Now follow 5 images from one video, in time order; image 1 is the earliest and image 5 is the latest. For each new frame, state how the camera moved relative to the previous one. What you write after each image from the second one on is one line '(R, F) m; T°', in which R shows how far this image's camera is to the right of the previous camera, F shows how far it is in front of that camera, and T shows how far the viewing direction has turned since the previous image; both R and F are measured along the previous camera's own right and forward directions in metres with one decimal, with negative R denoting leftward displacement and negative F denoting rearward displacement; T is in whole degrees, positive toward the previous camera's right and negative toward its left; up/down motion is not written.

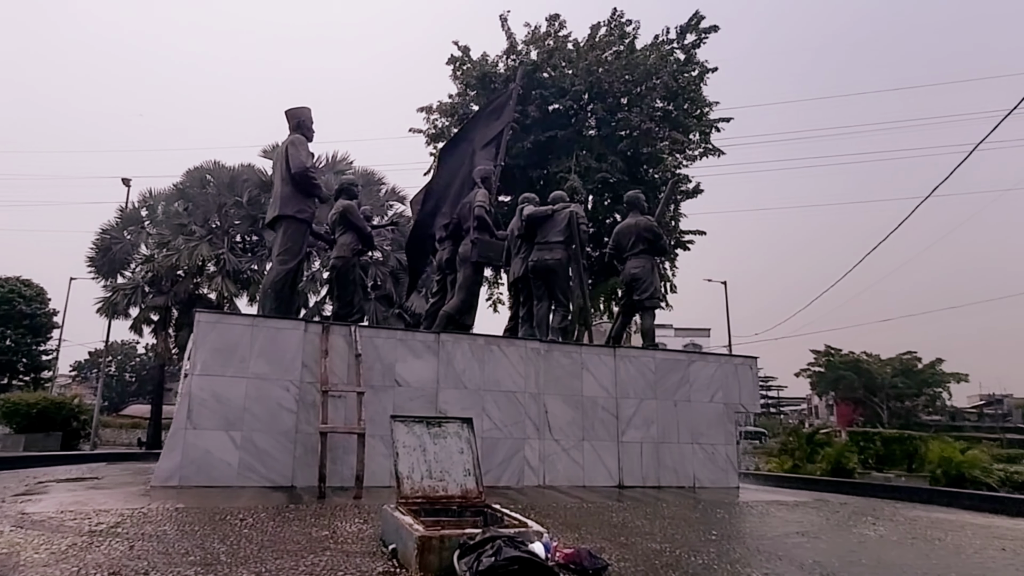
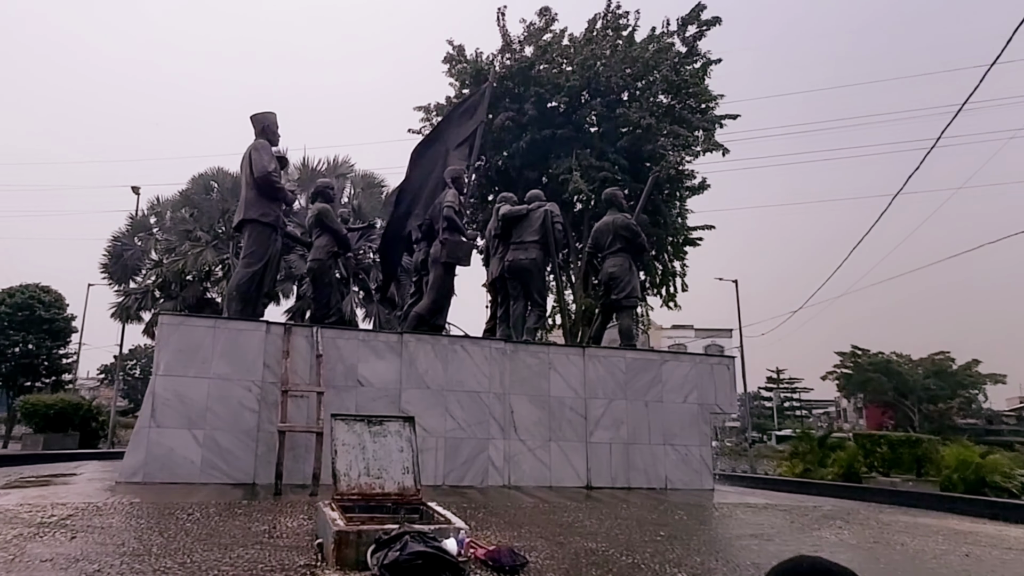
(+0.6, 0.0) m; -2°
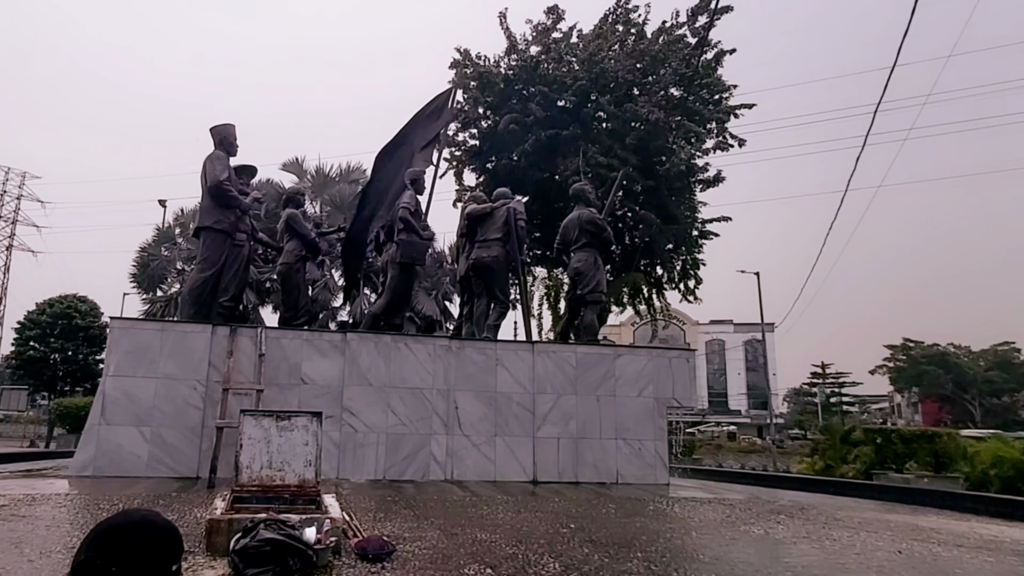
(+1.1, -0.1) m; -3°
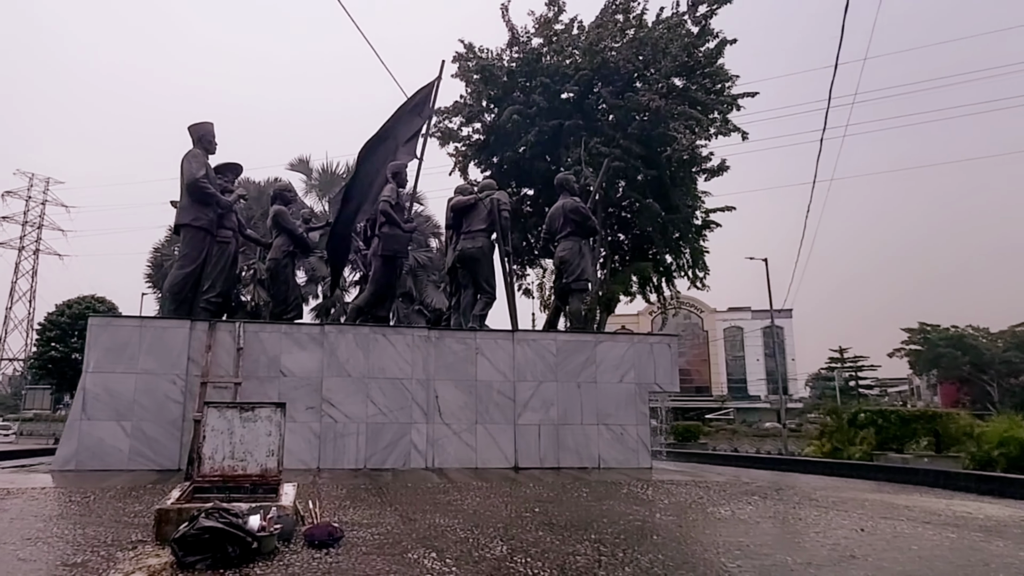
(+0.5, 0.0) m; -2°
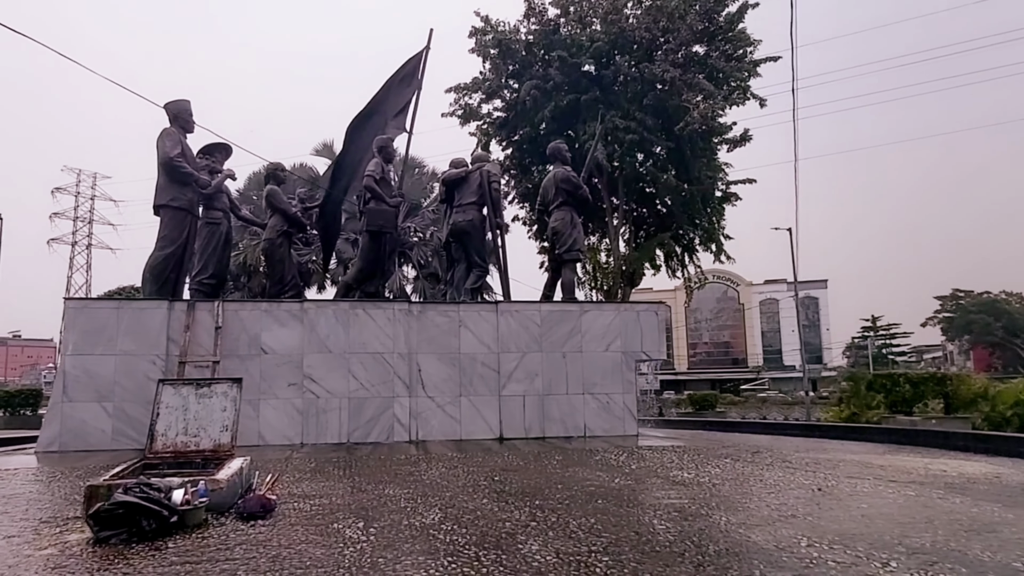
(+0.7, +0.2) m; -3°
